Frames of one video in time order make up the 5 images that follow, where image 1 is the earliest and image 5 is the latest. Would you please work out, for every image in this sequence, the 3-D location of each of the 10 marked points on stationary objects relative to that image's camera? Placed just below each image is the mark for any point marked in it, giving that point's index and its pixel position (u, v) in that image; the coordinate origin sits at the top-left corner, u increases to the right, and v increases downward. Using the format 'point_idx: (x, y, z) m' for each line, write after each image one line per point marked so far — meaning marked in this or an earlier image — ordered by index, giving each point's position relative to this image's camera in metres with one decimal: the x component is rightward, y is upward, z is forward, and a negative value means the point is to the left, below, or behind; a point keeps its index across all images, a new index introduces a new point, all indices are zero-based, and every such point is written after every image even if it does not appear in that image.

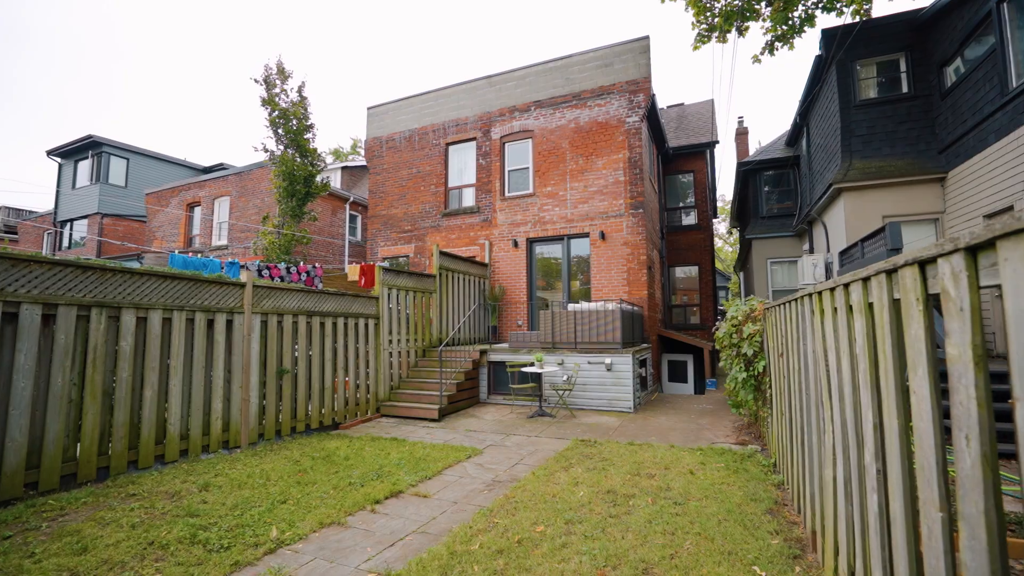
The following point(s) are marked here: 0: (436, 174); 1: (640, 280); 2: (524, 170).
0: (-1.9, +2.9, +12.5) m
1: (+2.6, +0.2, +10.2) m
2: (+0.3, +2.8, +11.6) m
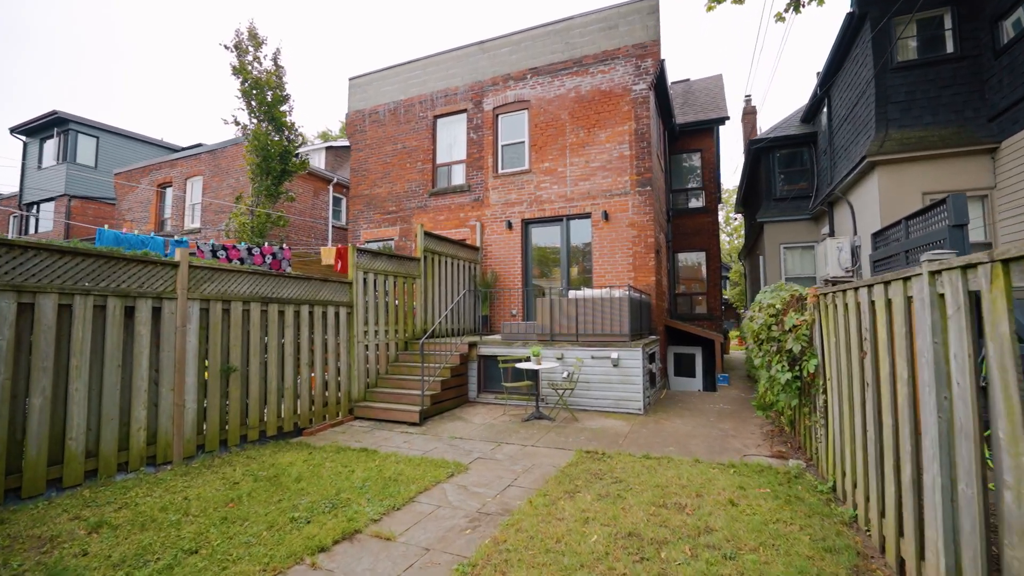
0: (-2.1, +3.2, +11.5) m
1: (+2.5, +0.4, +9.2) m
2: (+0.2, +3.1, +10.6) m
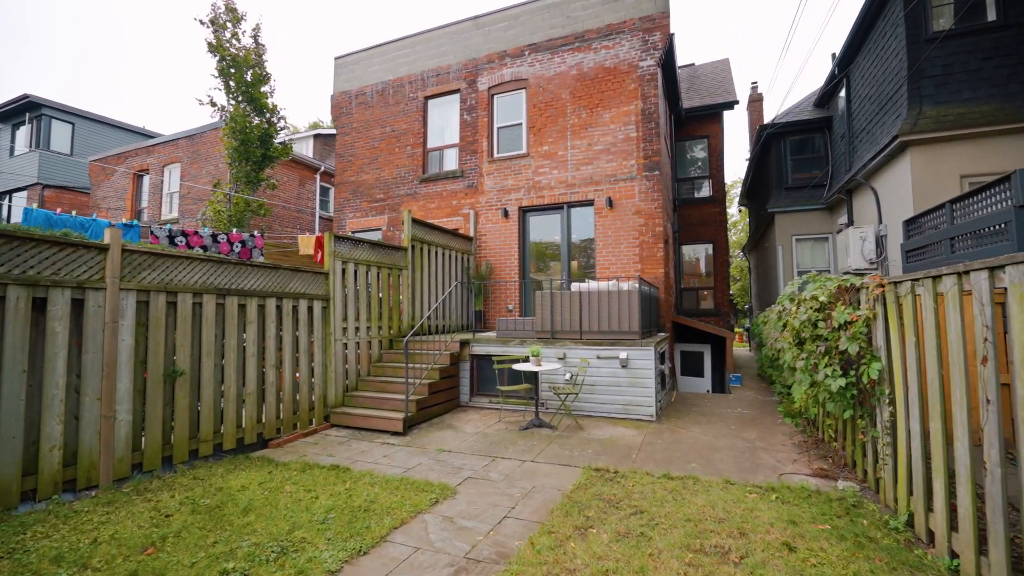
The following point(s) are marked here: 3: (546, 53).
0: (-2.1, +3.3, +10.7) m
1: (+2.5, +0.6, +8.5) m
2: (+0.1, +3.2, +9.8) m
3: (+0.7, +4.5, +9.5) m
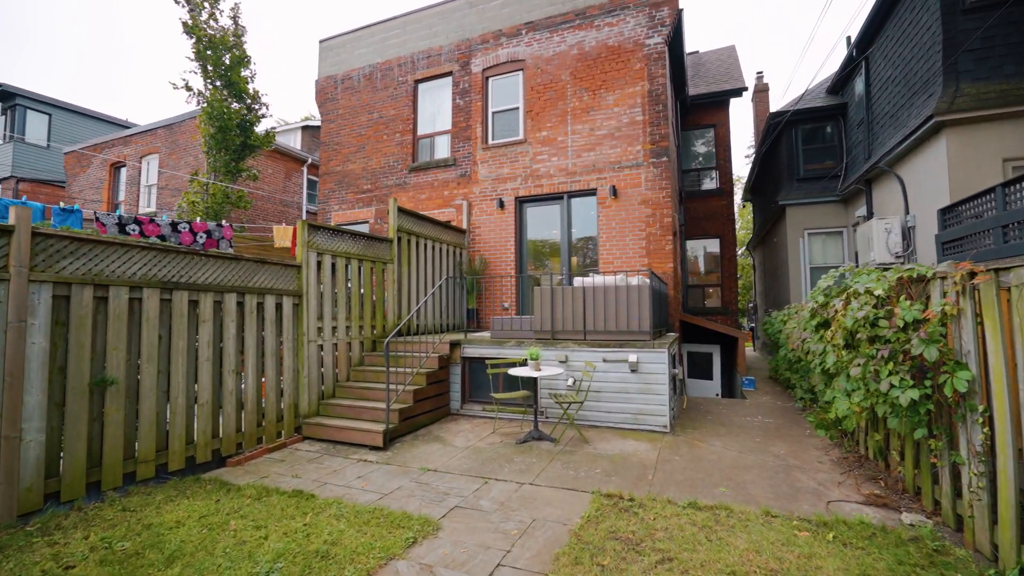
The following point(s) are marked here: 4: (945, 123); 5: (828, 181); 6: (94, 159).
0: (-2.2, +3.4, +10.0) m
1: (+2.4, +0.6, +7.9) m
2: (0.0, +3.3, +9.2) m
3: (+0.6, +4.6, +8.9) m
4: (+5.5, +2.1, +6.3) m
5: (+7.0, +2.4, +10.9) m
6: (-12.8, +3.9, +15.1) m
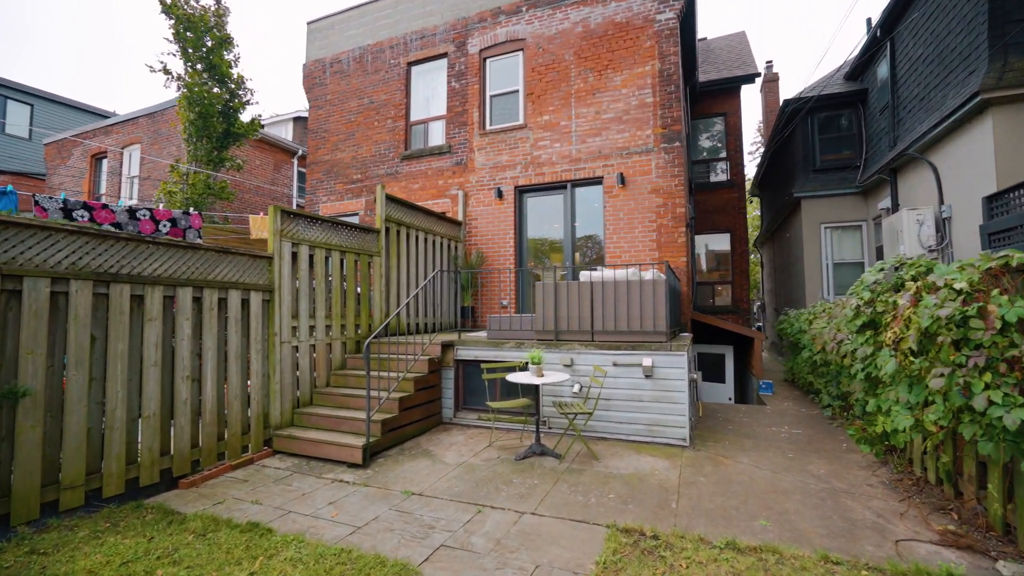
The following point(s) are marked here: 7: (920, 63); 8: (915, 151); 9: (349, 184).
0: (-2.2, +3.5, +9.3) m
1: (+2.4, +0.7, +7.2) m
2: (0.0, +3.3, +8.5) m
3: (+0.6, +4.7, +8.2) m
4: (+5.5, +2.2, +5.7) m
5: (+7.0, +2.4, +10.3) m
6: (-12.8, +4.0, +14.4) m
7: (+6.3, +3.5, +7.7) m
8: (+6.1, +2.1, +7.4) m
9: (-3.2, +2.0, +9.7) m
